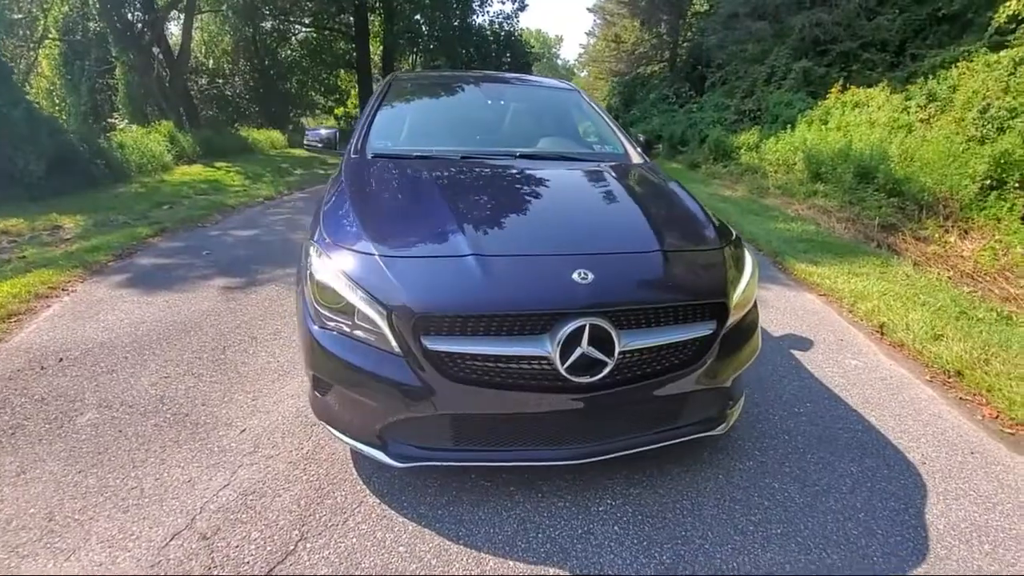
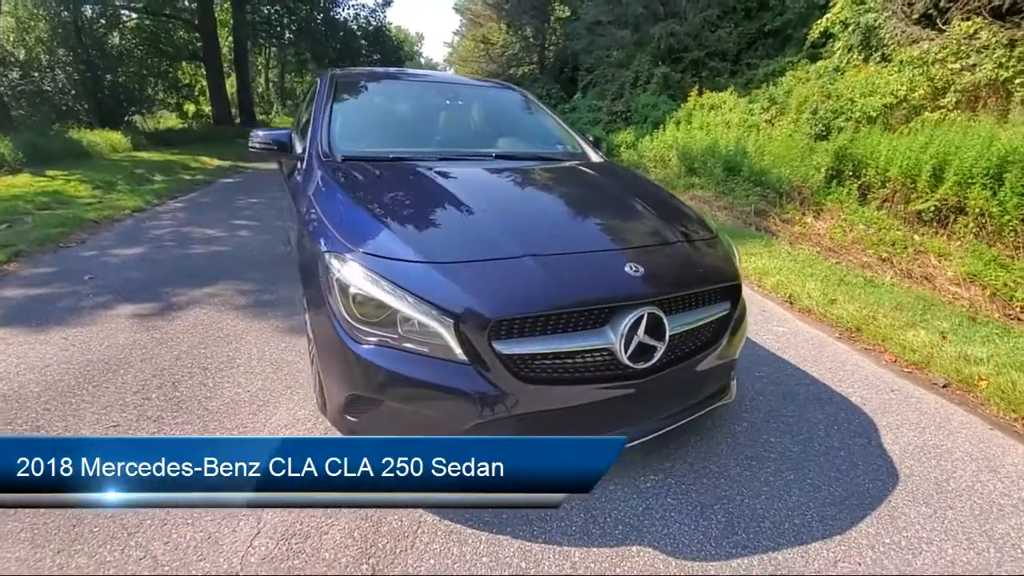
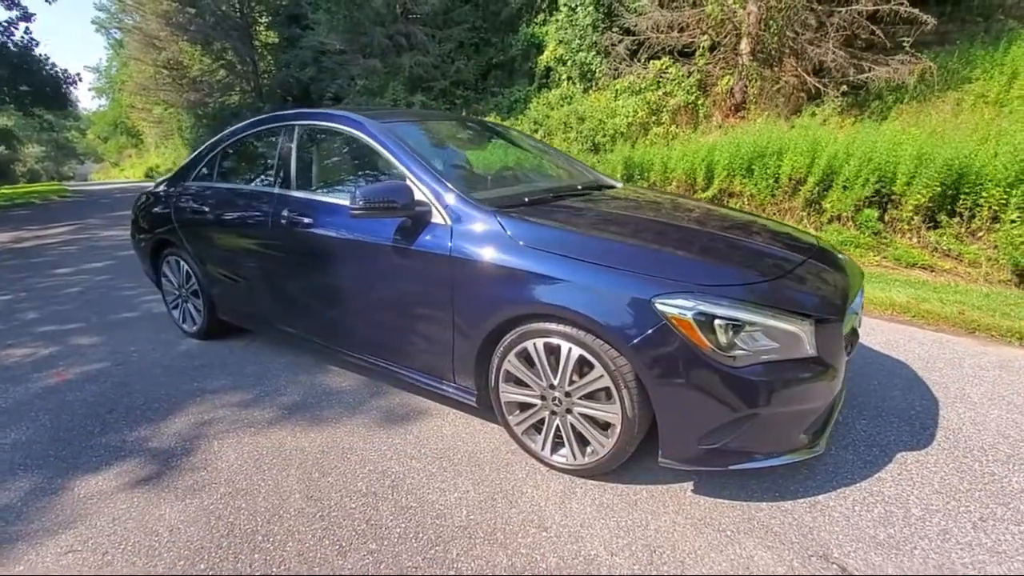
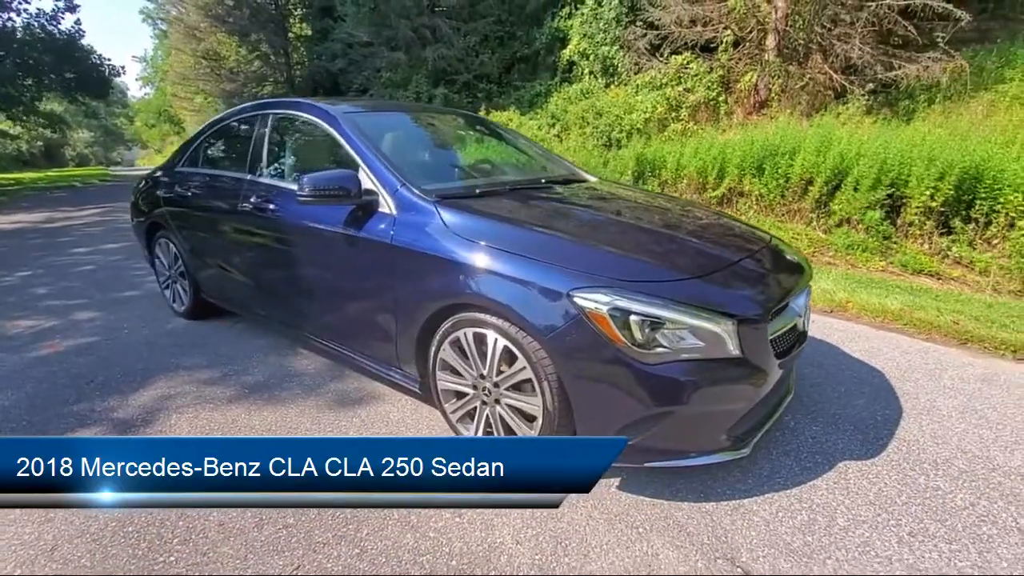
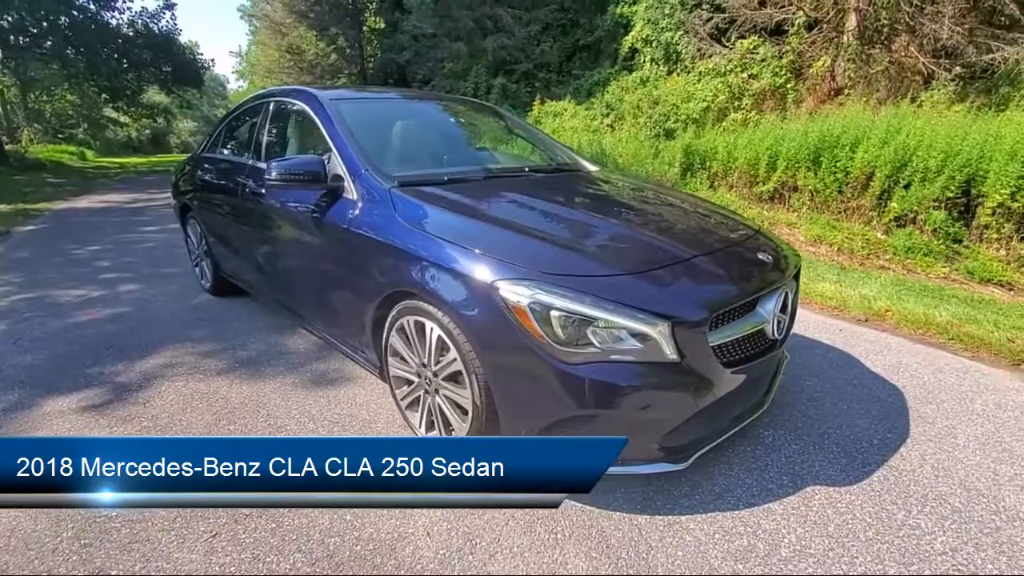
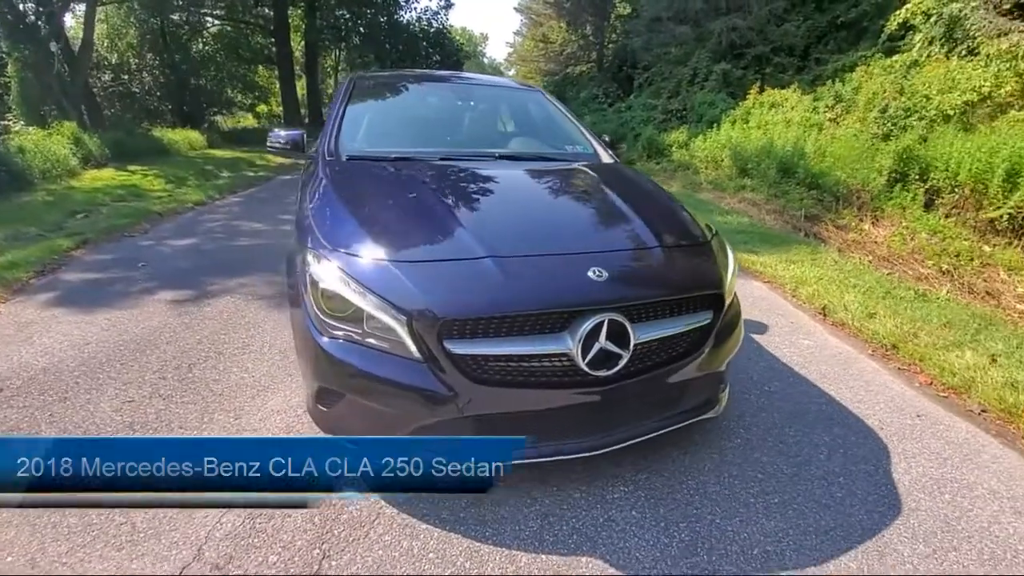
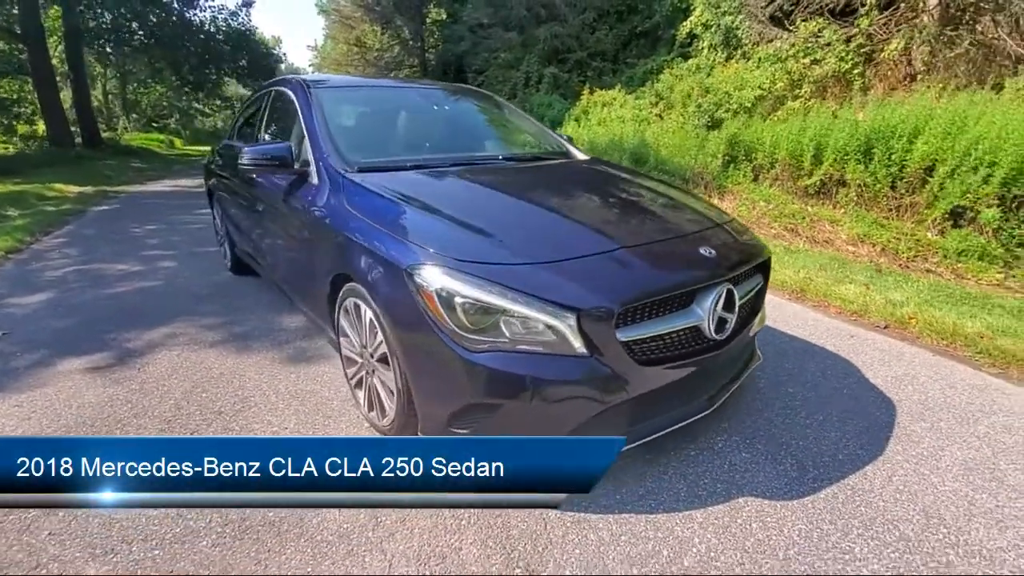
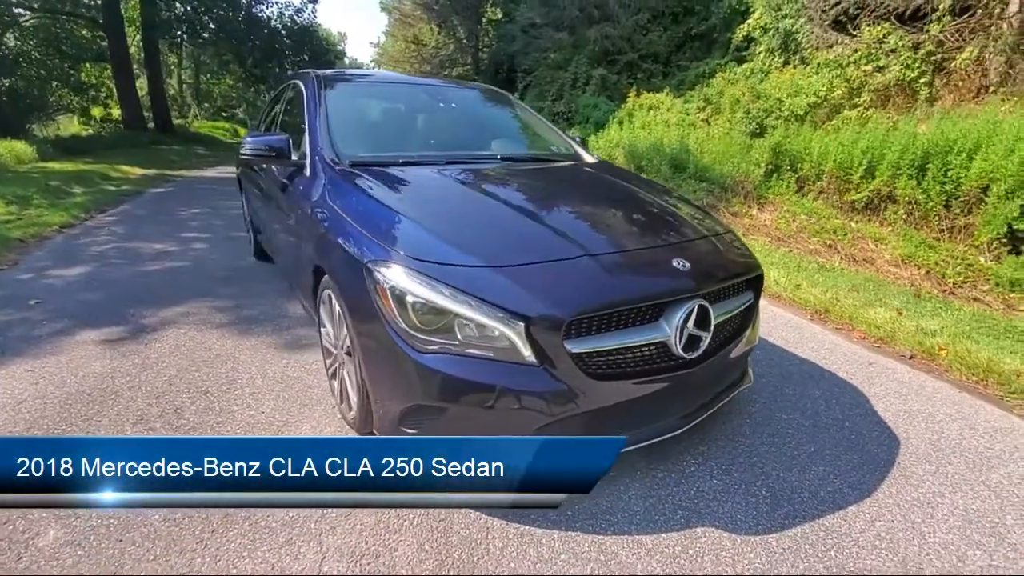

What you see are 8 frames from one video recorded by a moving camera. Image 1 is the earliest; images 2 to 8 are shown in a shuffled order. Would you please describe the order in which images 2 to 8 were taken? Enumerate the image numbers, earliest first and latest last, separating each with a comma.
6, 2, 8, 7, 5, 4, 3
